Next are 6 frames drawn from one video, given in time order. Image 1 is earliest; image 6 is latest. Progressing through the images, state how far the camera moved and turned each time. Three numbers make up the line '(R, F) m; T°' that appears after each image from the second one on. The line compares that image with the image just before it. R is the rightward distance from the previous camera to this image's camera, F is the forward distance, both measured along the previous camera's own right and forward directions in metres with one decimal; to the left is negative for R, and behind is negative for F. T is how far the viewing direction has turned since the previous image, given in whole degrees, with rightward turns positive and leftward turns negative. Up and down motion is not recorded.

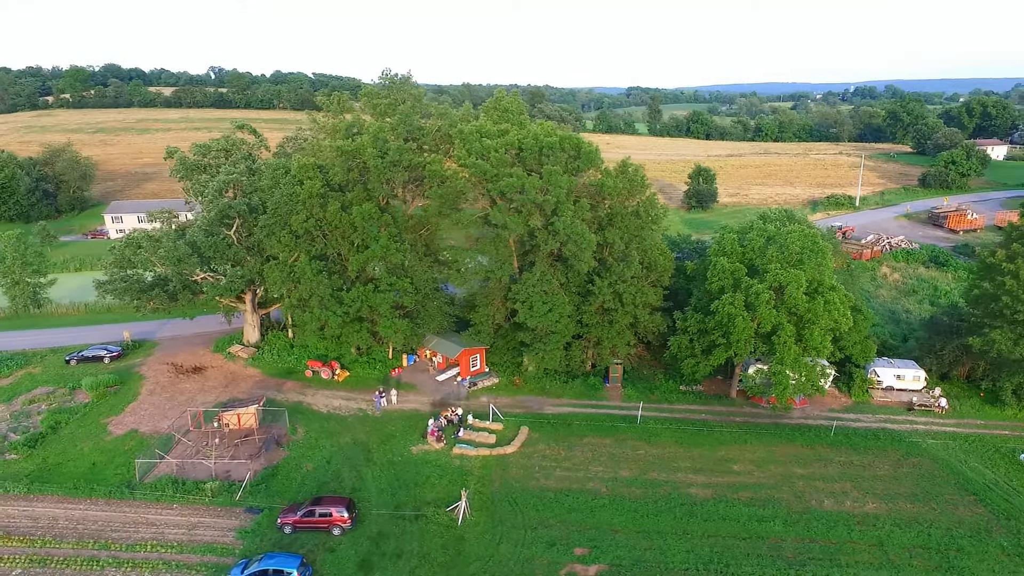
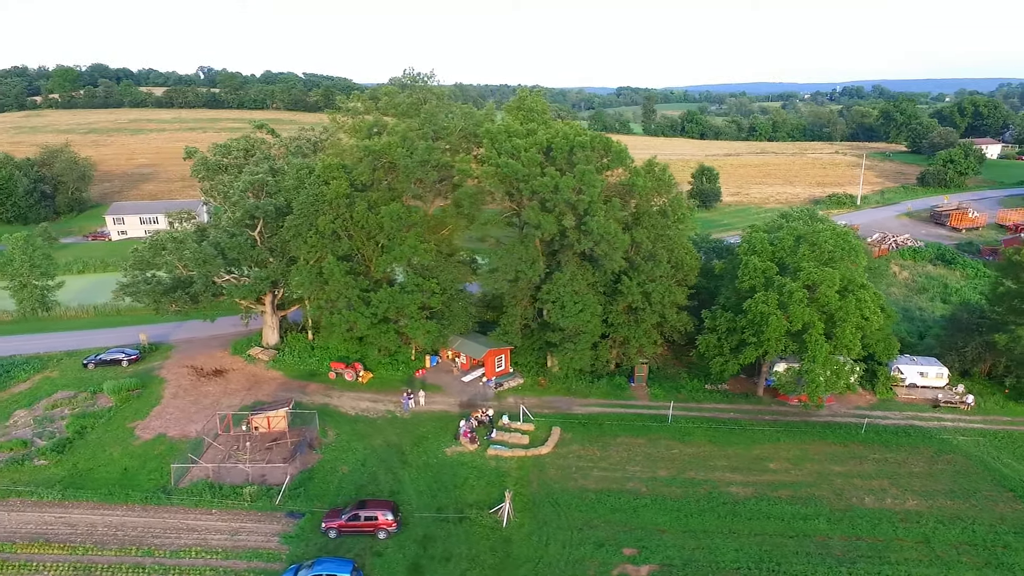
(-2.2, +0.2) m; +1°
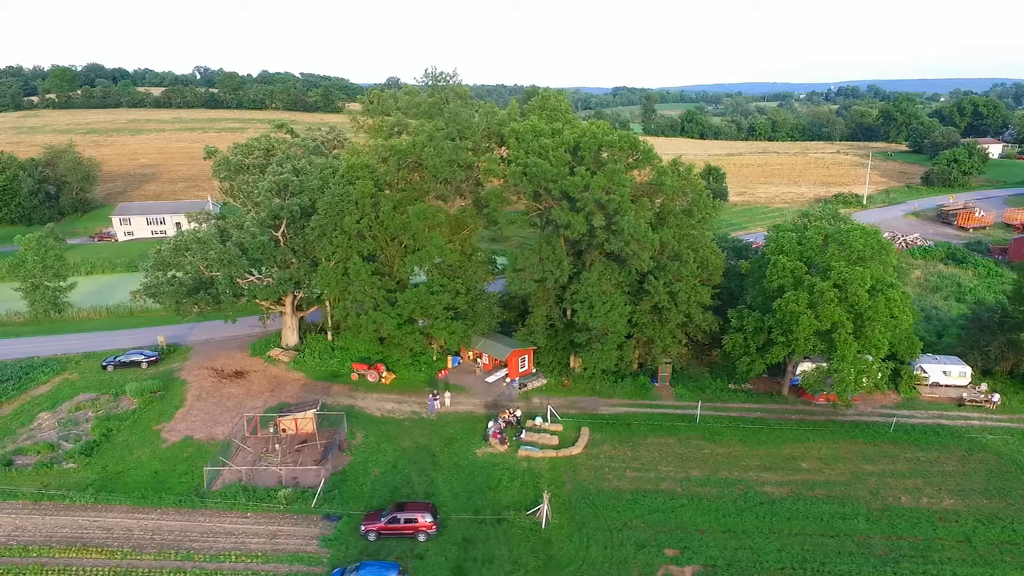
(-1.7, +0.2) m; 0°
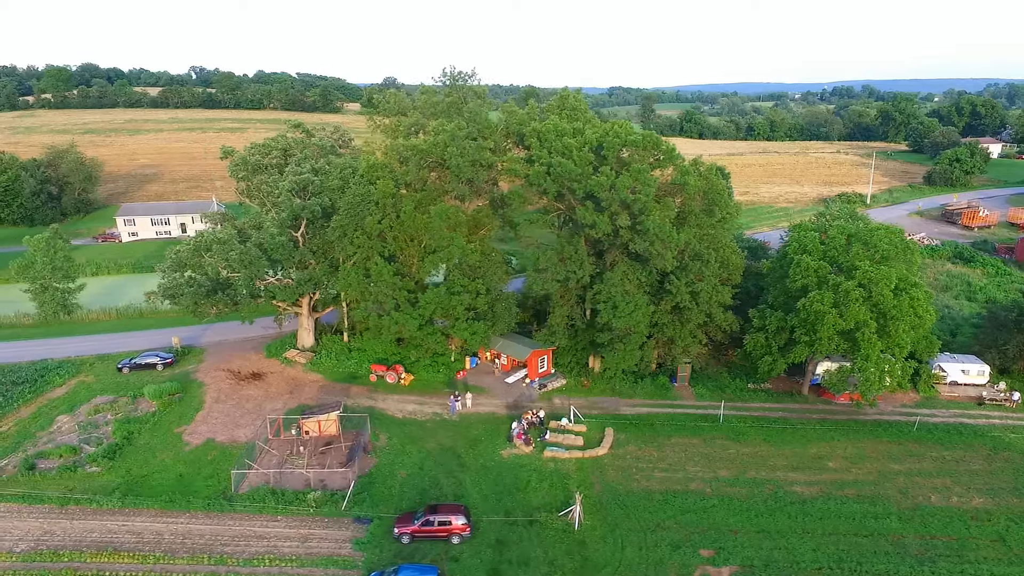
(-1.5, +0.1) m; 0°
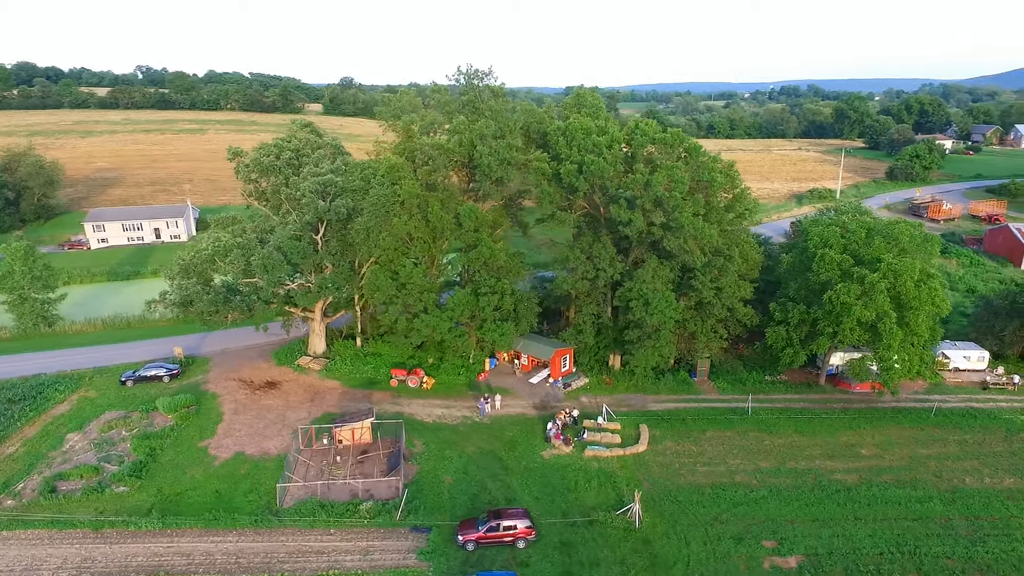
(-3.9, +0.4) m; +4°
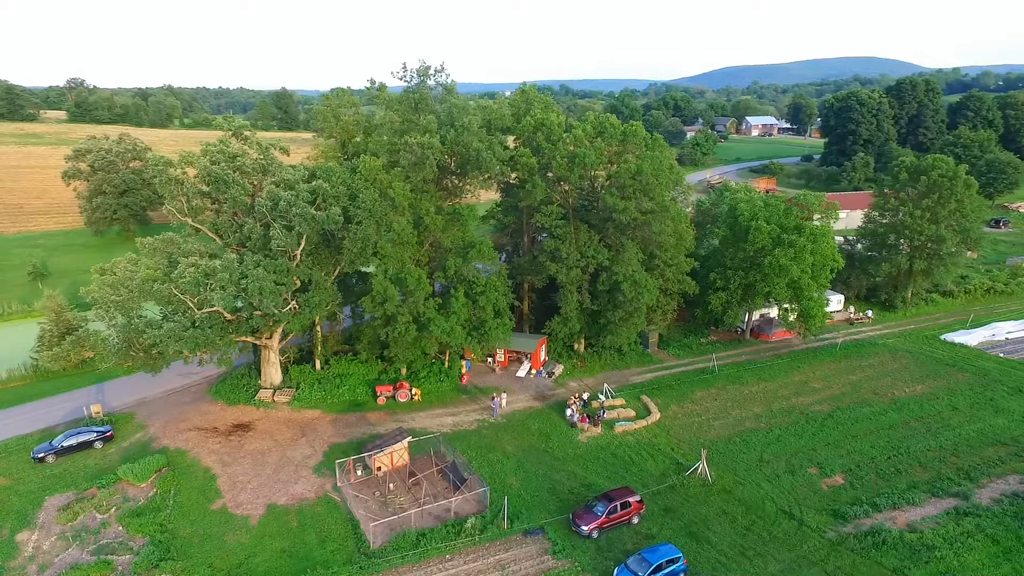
(-11.4, +2.0) m; +20°
